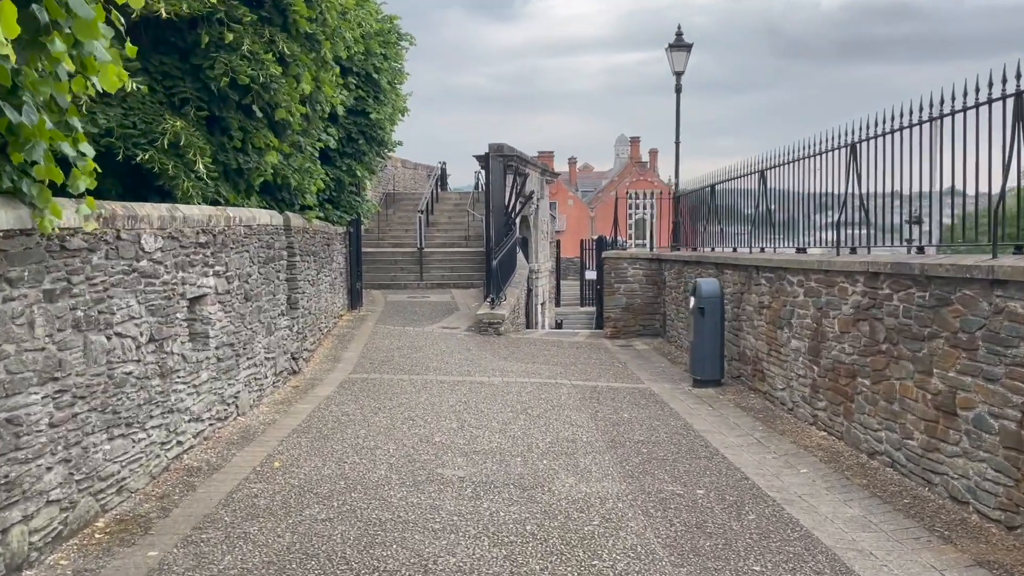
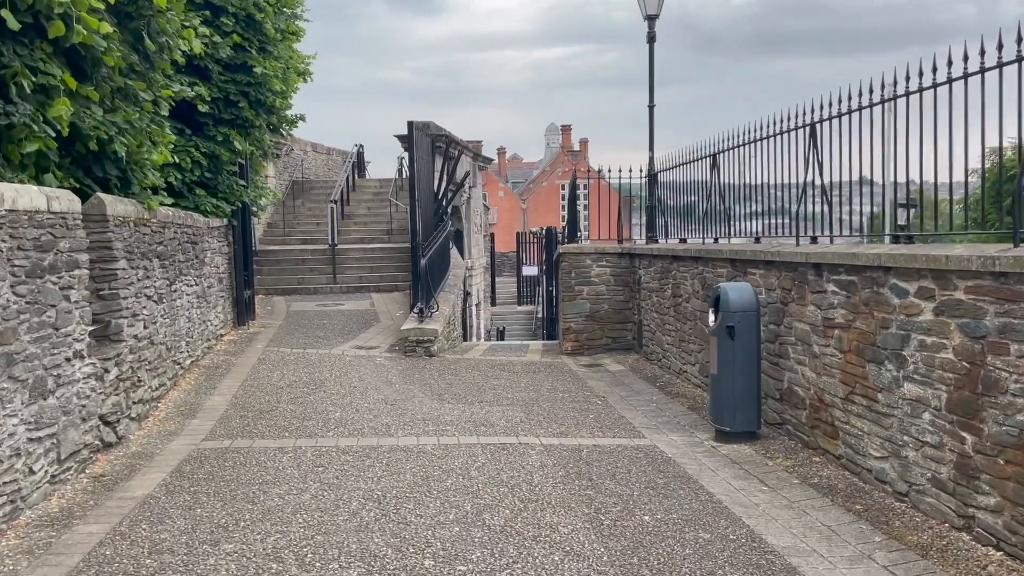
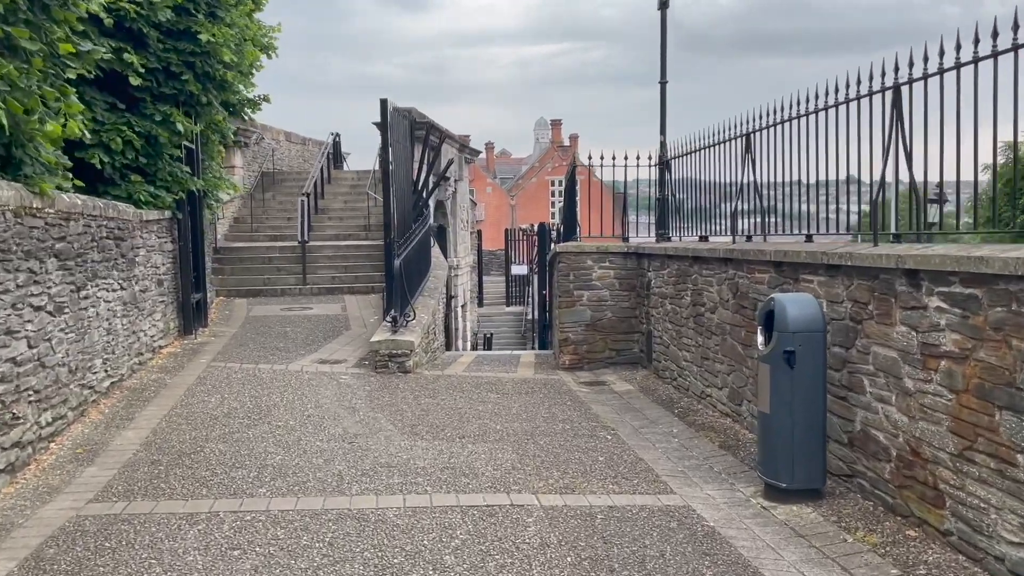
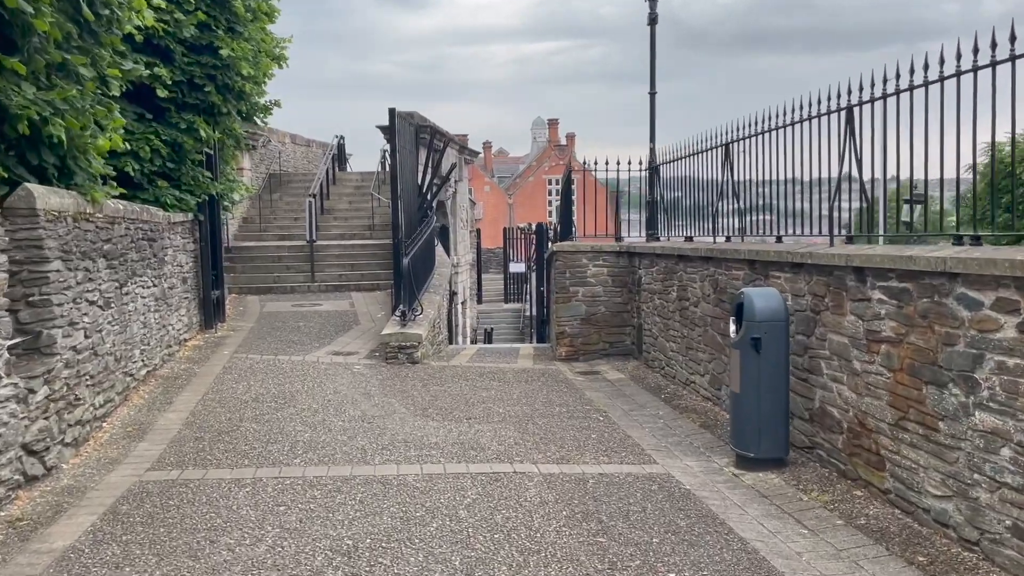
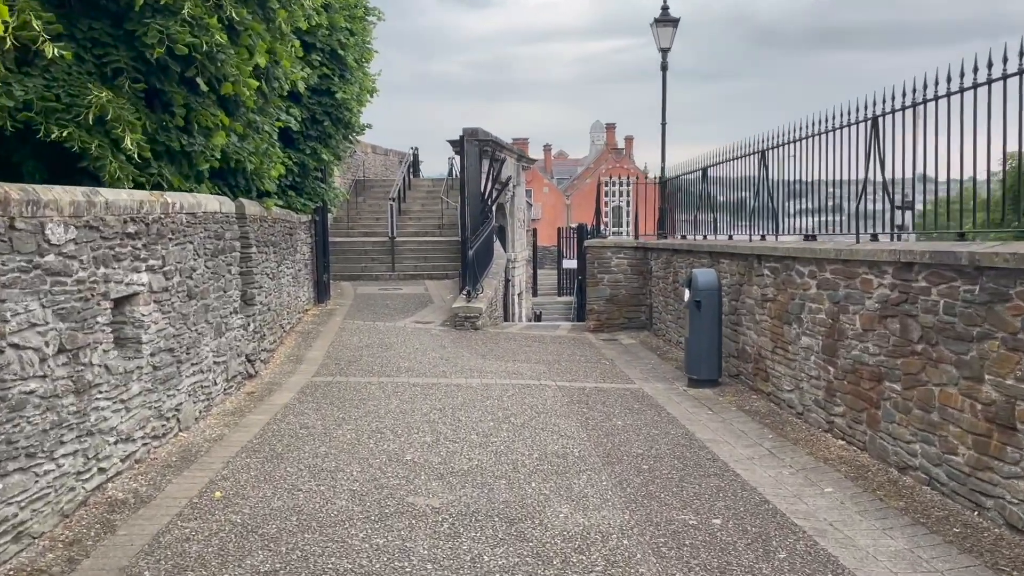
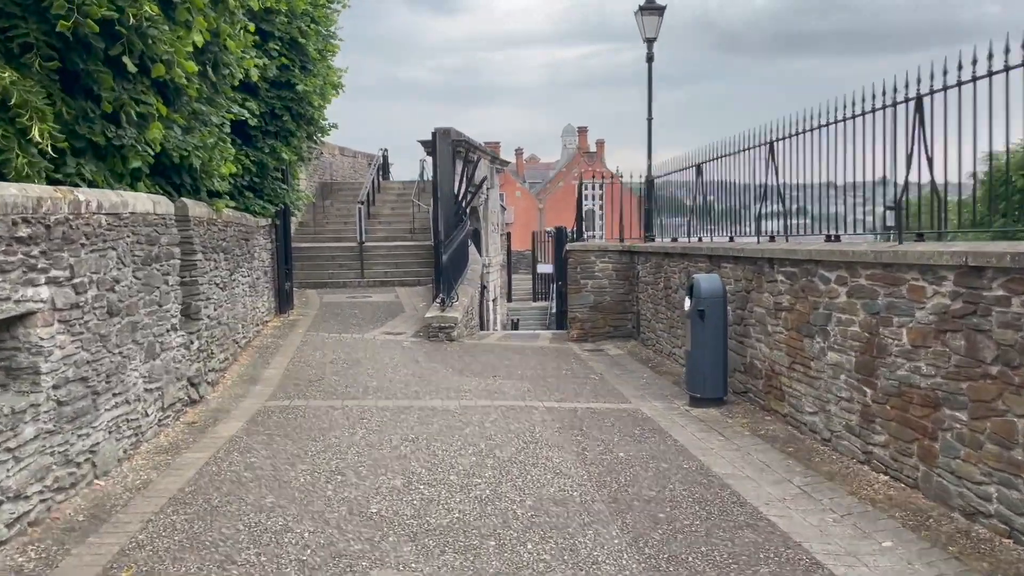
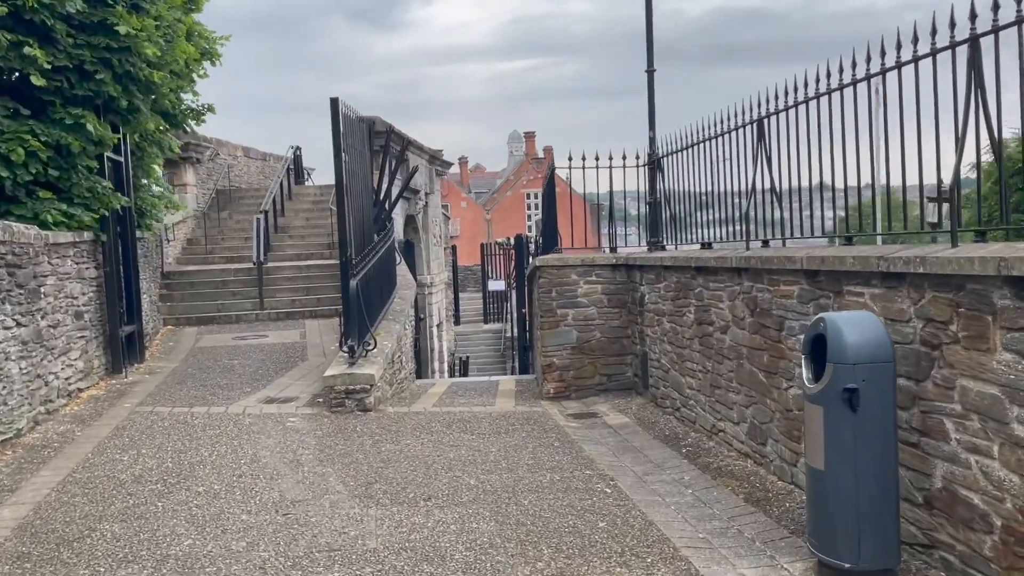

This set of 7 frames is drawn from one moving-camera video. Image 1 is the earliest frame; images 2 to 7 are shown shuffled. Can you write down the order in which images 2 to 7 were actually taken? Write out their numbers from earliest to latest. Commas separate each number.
5, 6, 2, 4, 3, 7
